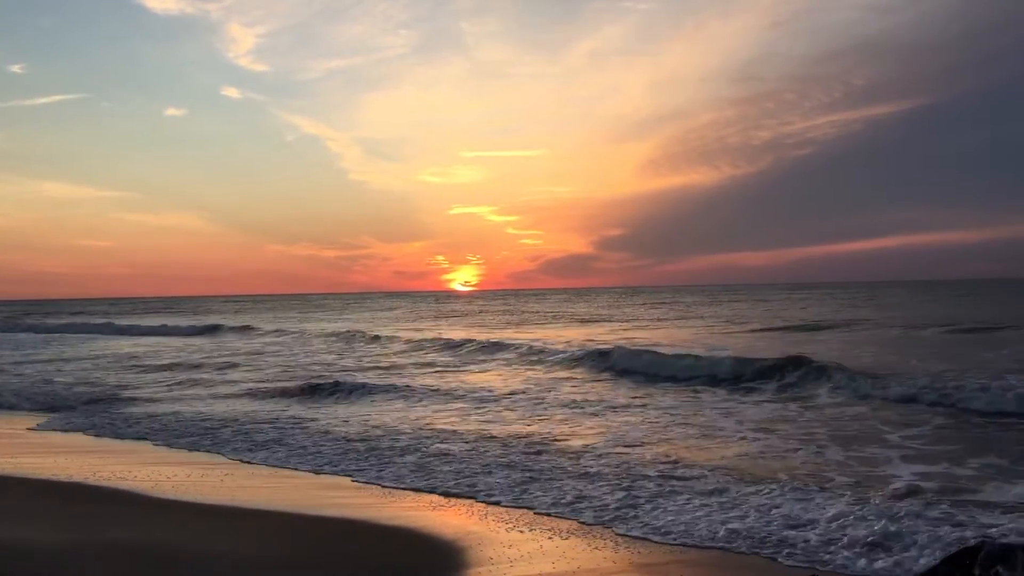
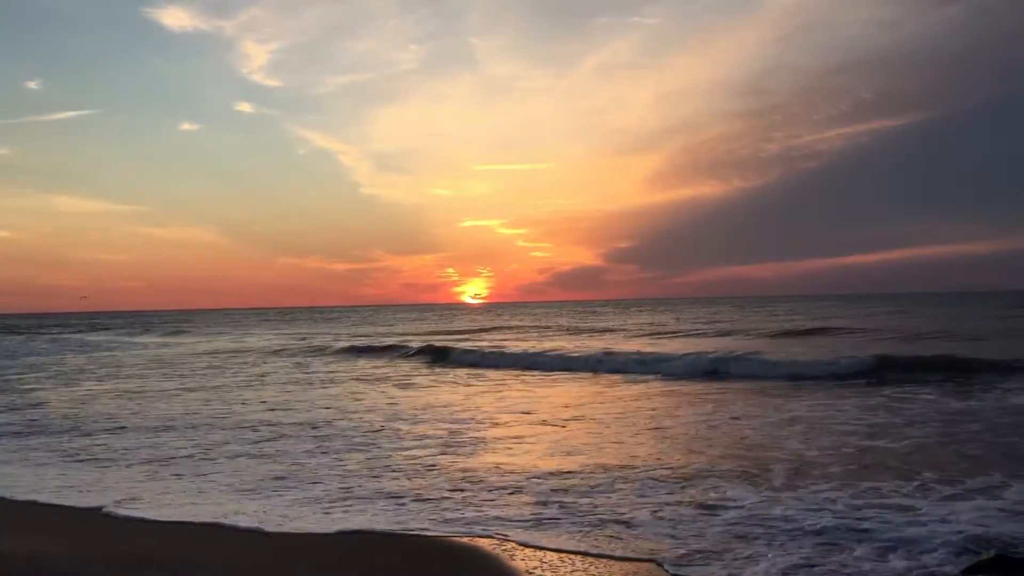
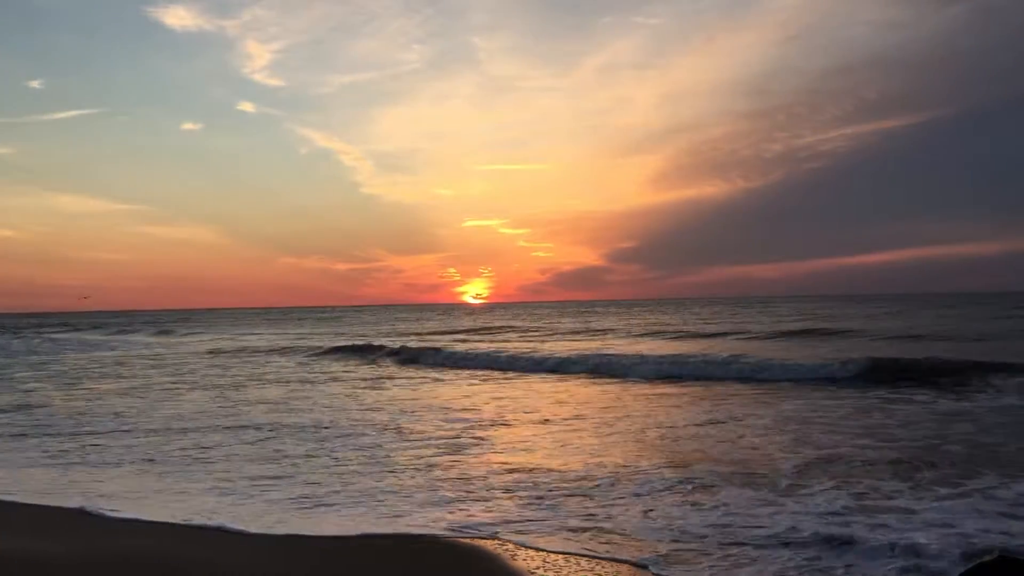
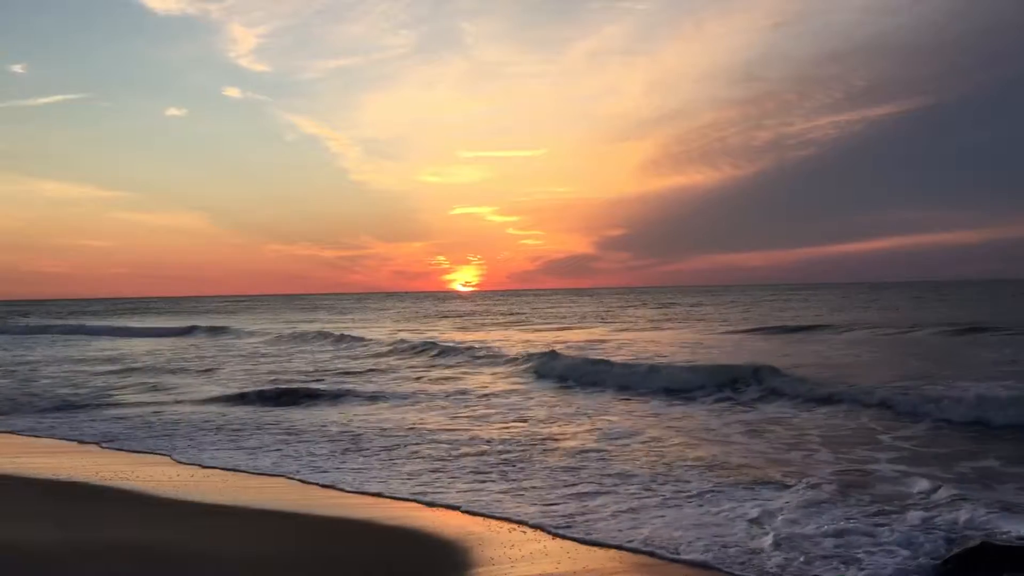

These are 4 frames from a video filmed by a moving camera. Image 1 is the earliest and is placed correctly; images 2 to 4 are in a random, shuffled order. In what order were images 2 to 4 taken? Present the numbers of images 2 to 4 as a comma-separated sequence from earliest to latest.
4, 2, 3
